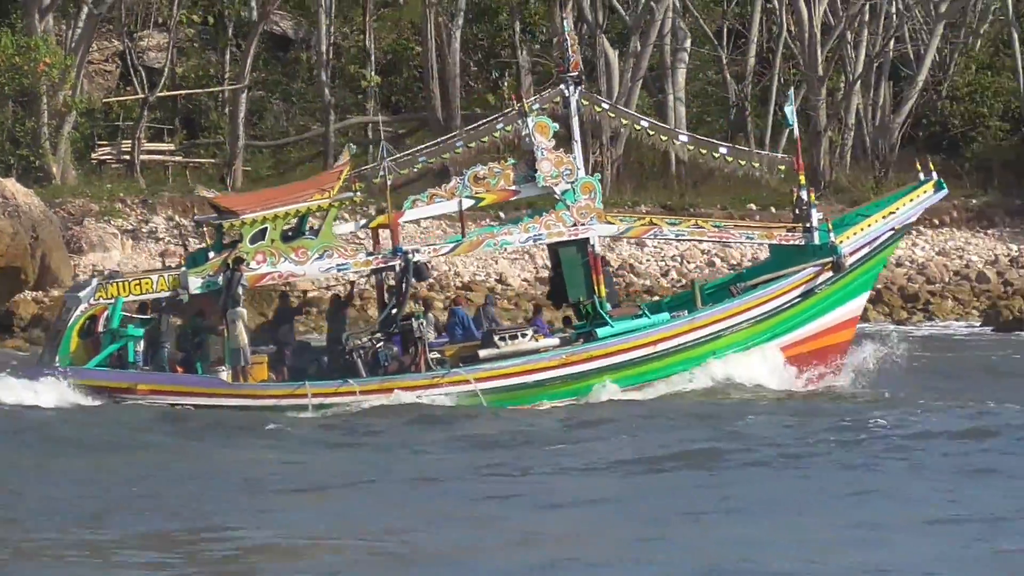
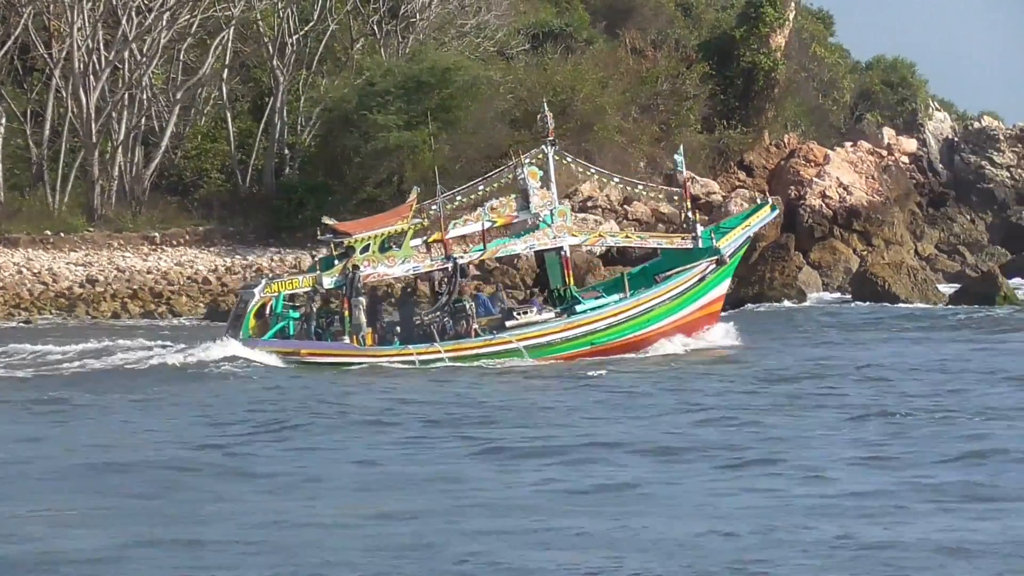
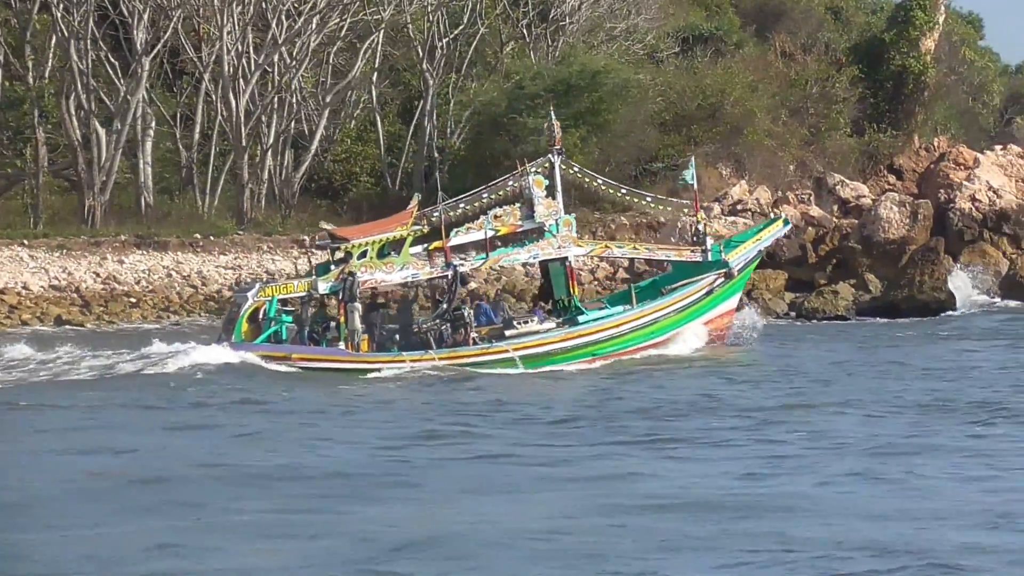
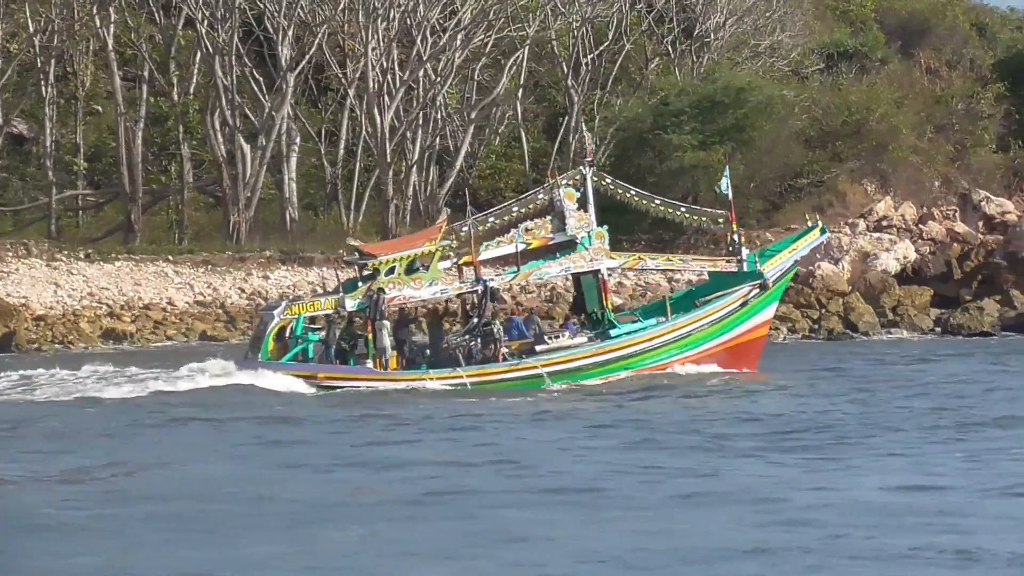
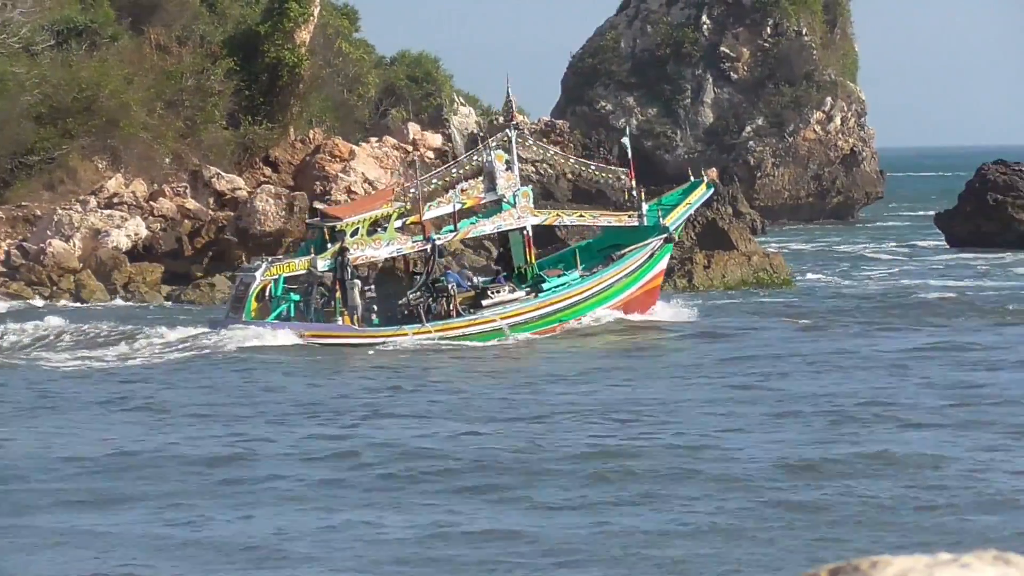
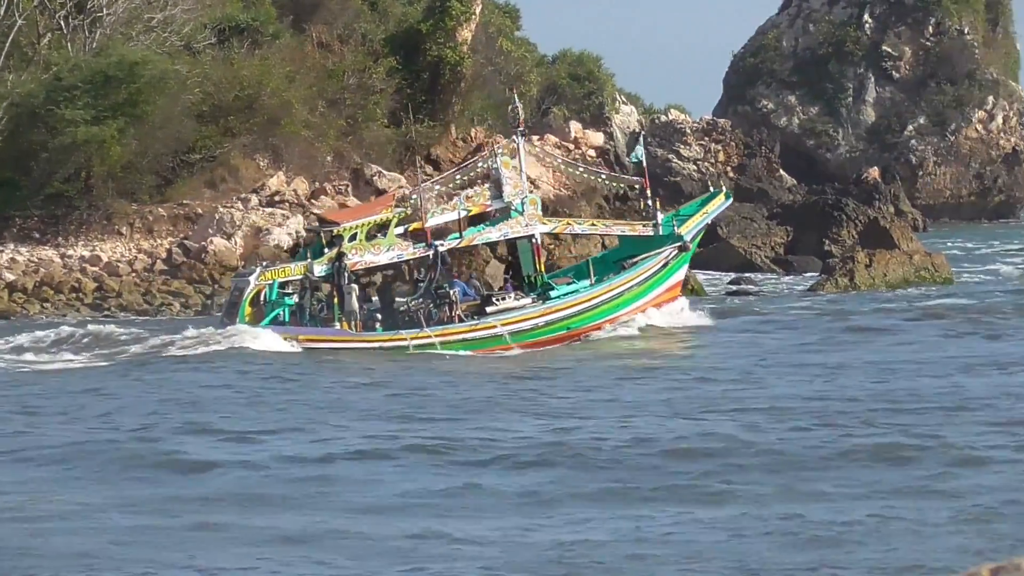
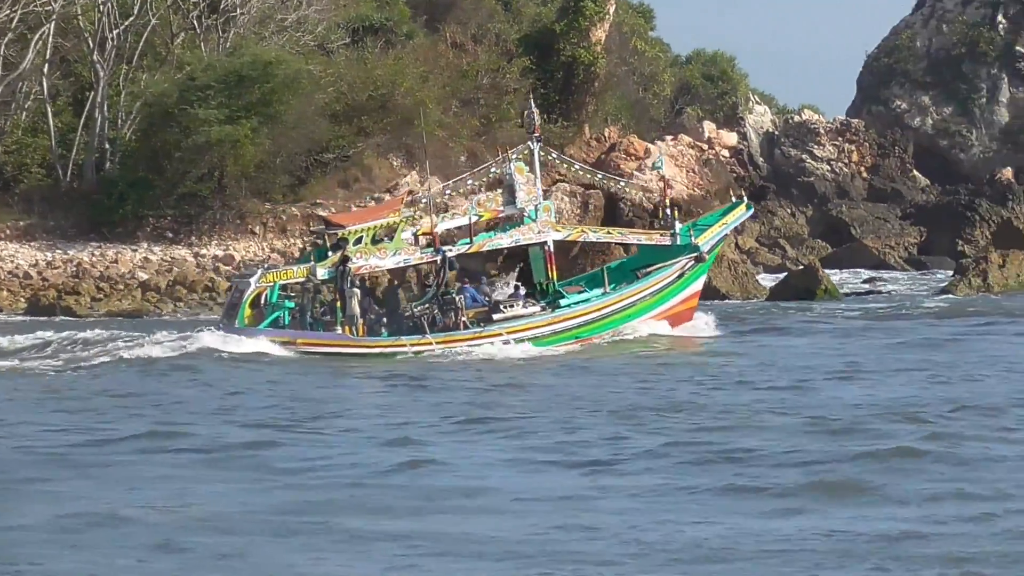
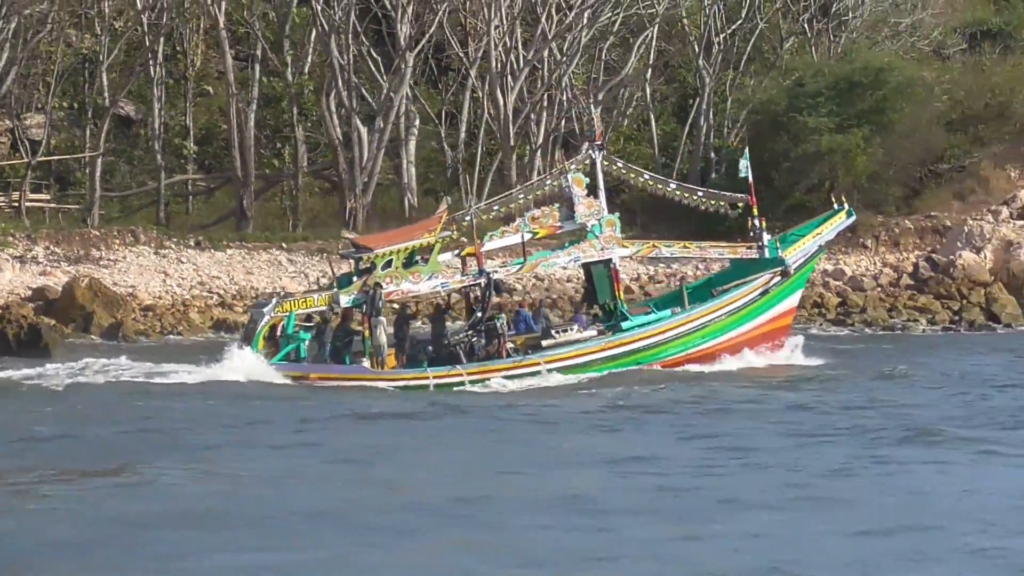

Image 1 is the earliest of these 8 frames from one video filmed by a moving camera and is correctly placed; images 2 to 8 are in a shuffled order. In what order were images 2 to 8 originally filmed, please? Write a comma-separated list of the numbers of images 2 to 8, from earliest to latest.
8, 4, 3, 2, 7, 6, 5
